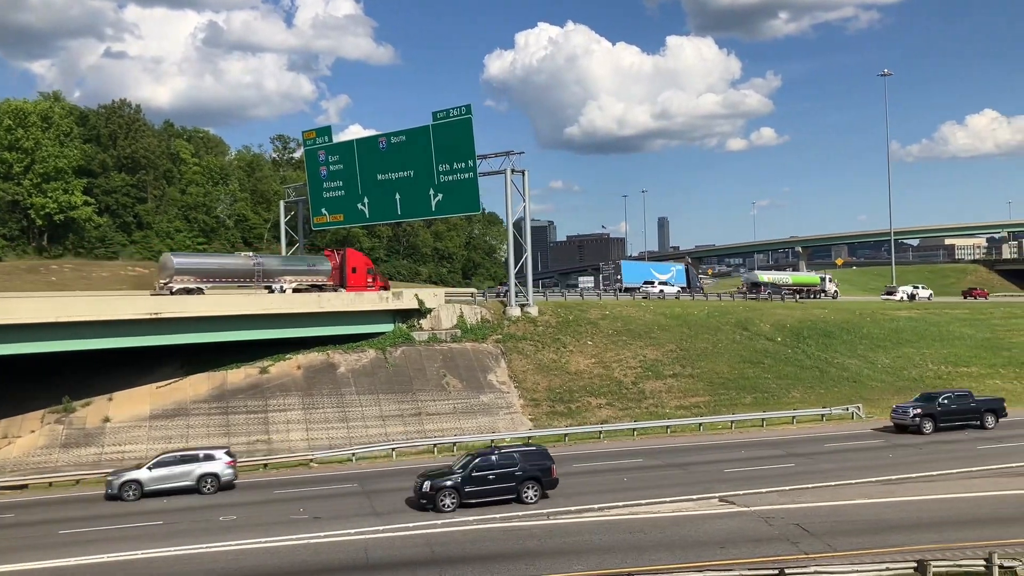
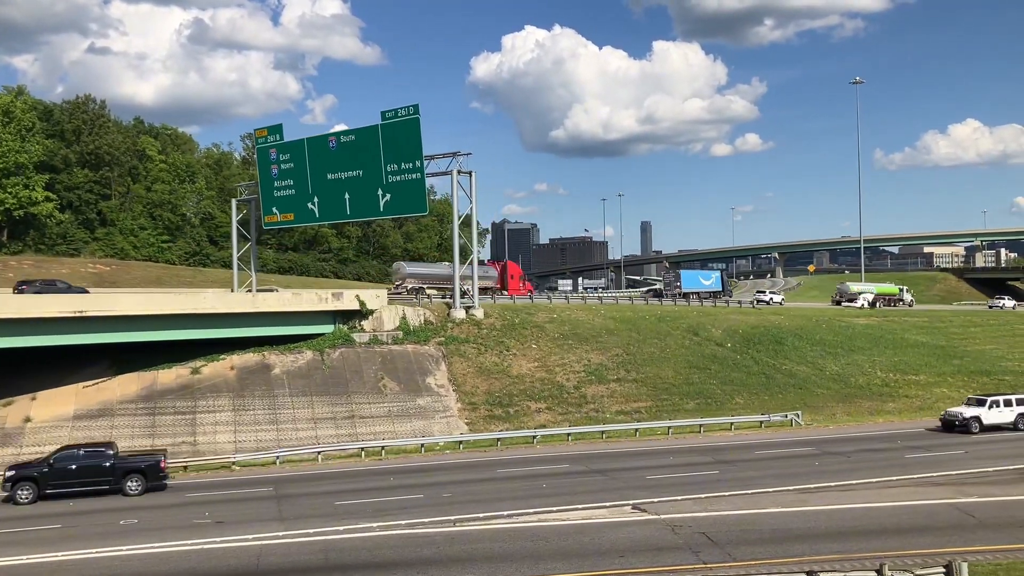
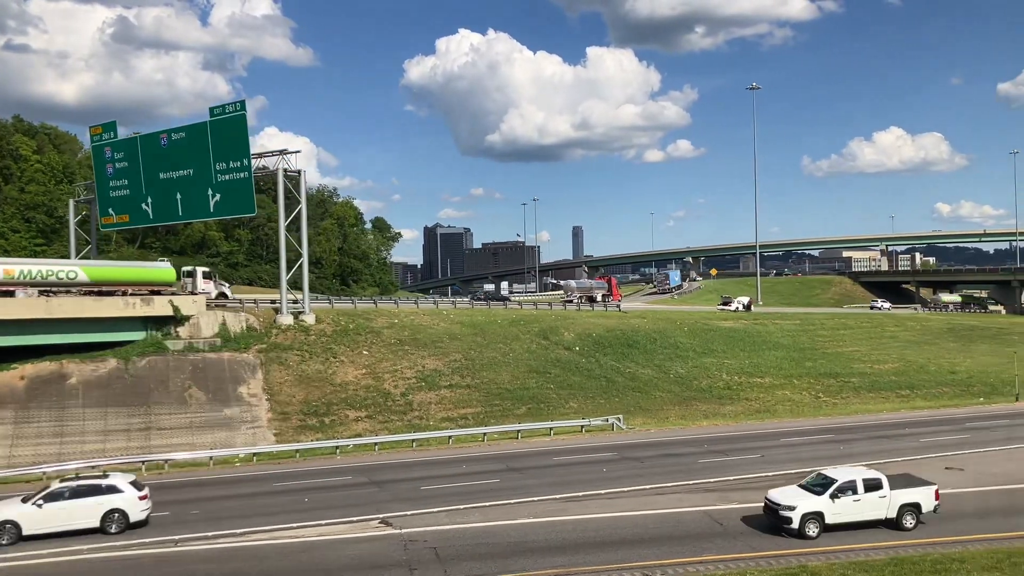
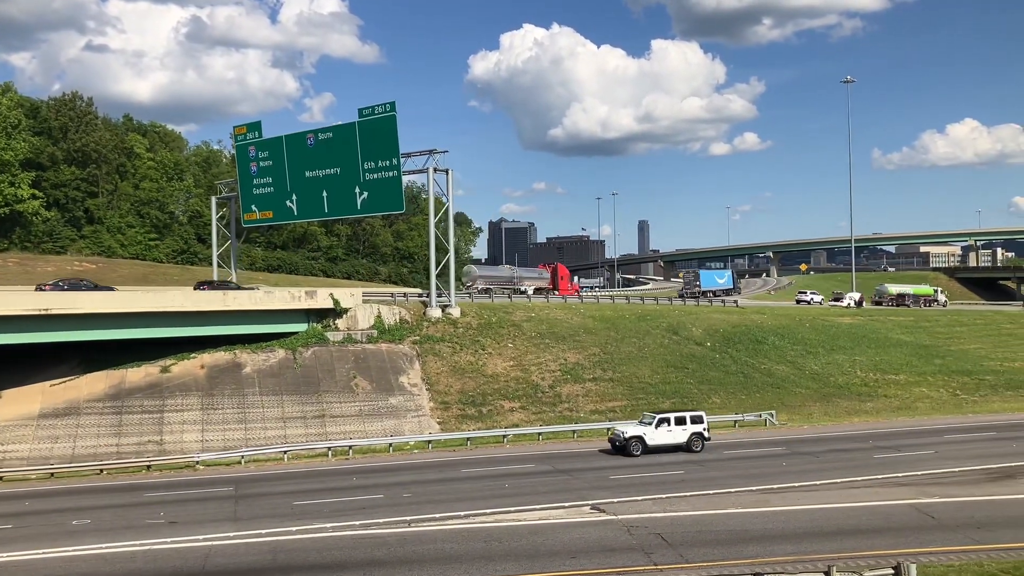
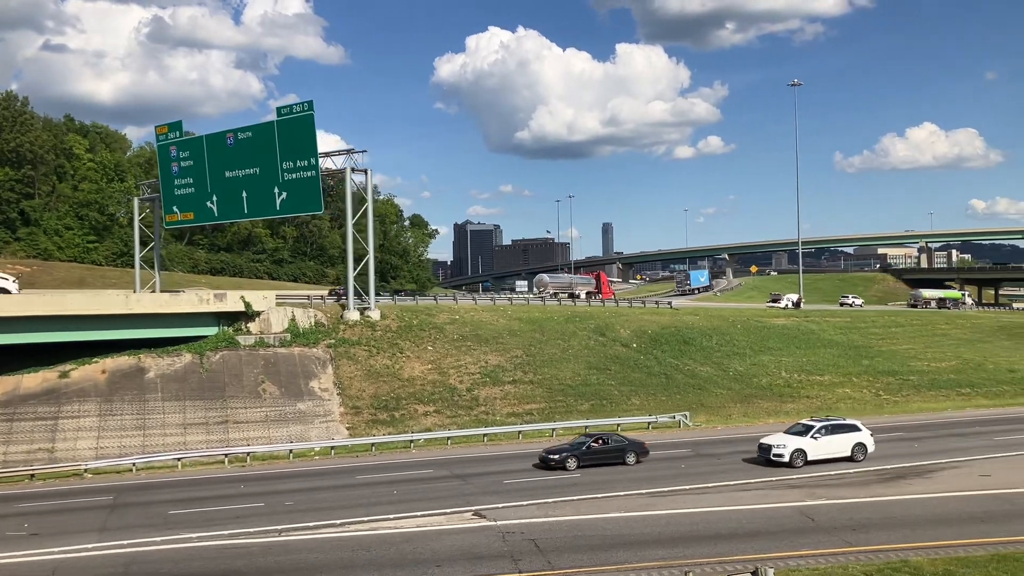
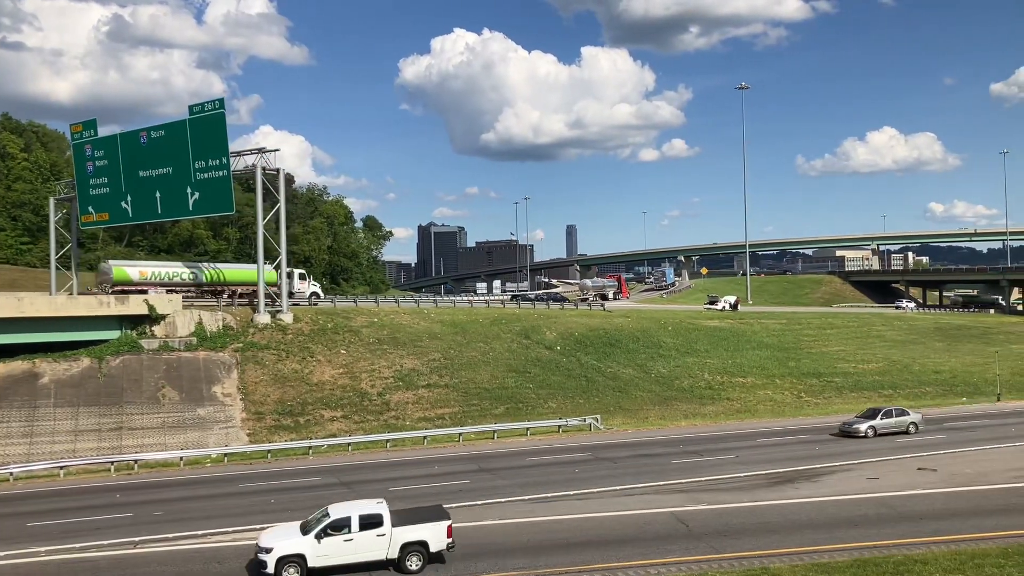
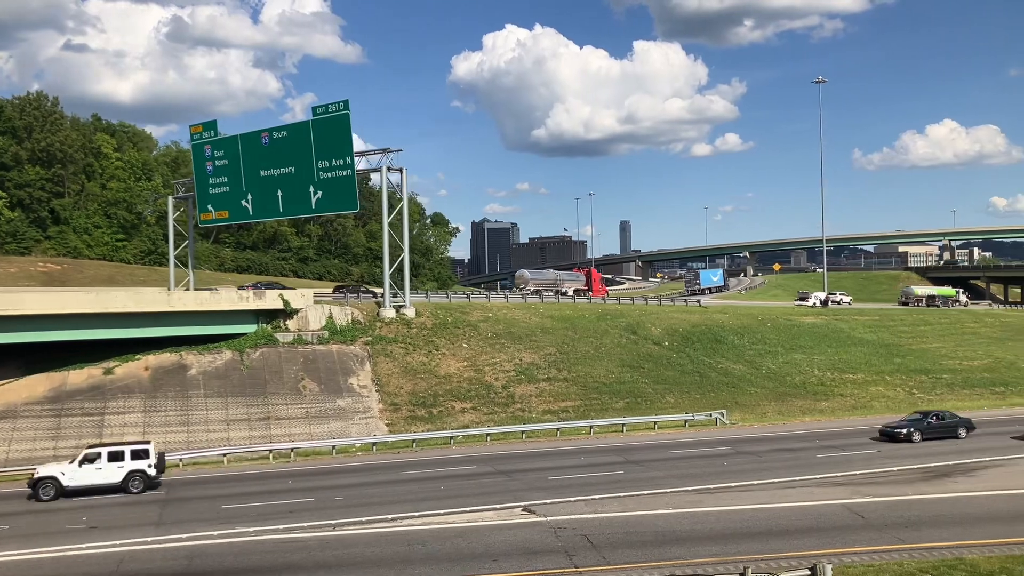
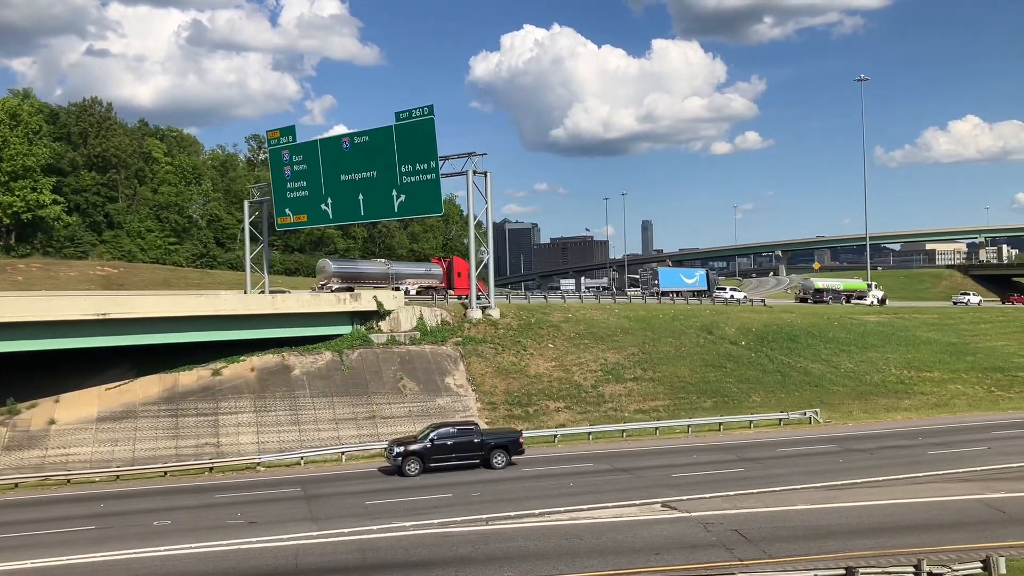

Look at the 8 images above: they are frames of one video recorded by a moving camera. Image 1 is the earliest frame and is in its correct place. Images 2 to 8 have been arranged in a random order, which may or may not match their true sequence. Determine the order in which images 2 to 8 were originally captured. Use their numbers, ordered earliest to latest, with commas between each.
8, 2, 4, 7, 5, 3, 6
